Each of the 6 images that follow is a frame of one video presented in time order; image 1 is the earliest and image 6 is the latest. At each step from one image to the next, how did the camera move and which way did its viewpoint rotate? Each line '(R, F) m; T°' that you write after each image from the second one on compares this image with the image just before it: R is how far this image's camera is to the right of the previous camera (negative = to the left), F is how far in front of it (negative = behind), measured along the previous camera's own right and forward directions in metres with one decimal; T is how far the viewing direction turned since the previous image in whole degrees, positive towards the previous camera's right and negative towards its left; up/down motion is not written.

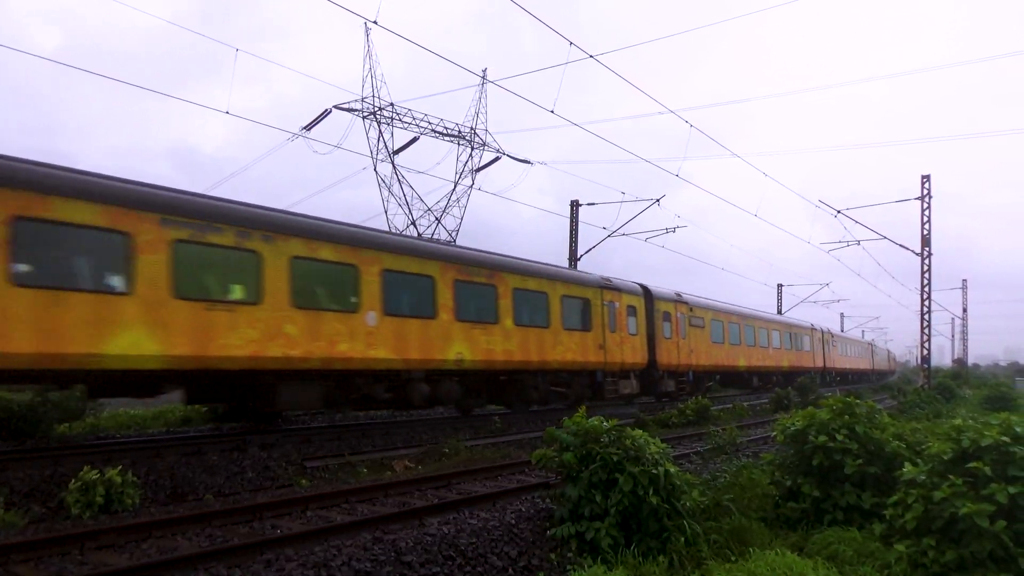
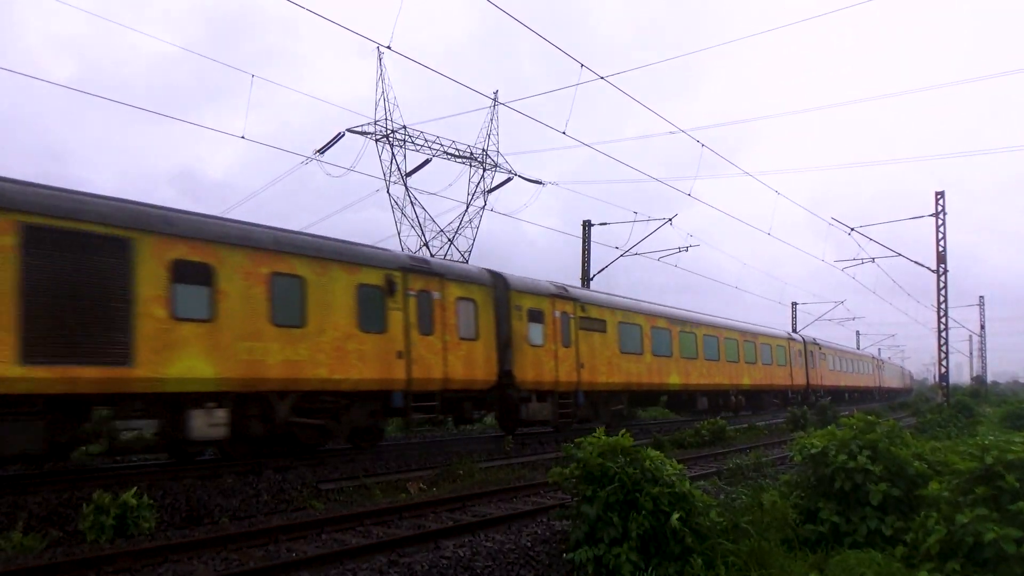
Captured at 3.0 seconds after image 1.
(0.0, 0.0) m; -1°
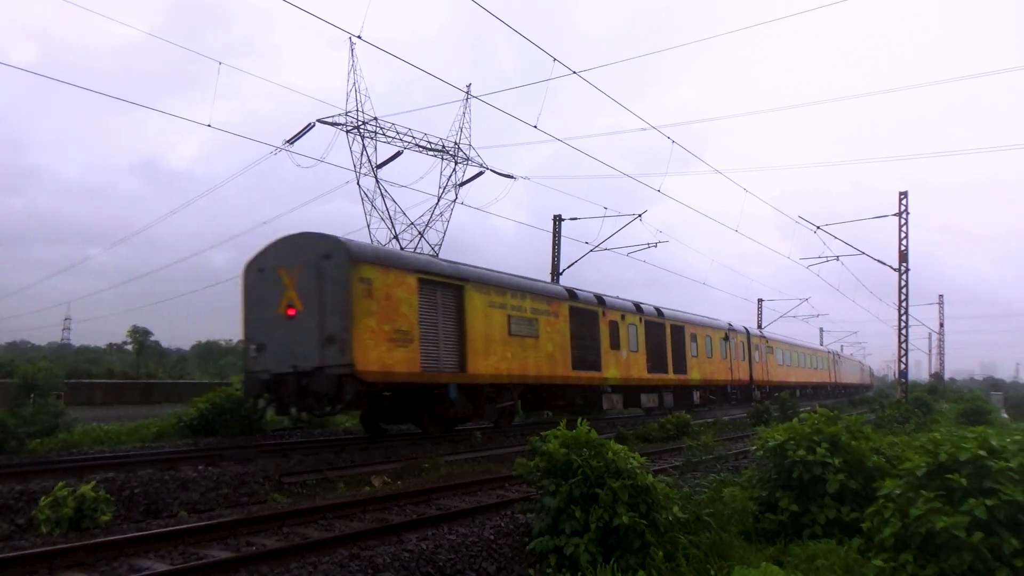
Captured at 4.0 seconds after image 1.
(+0.1, 0.0) m; +2°
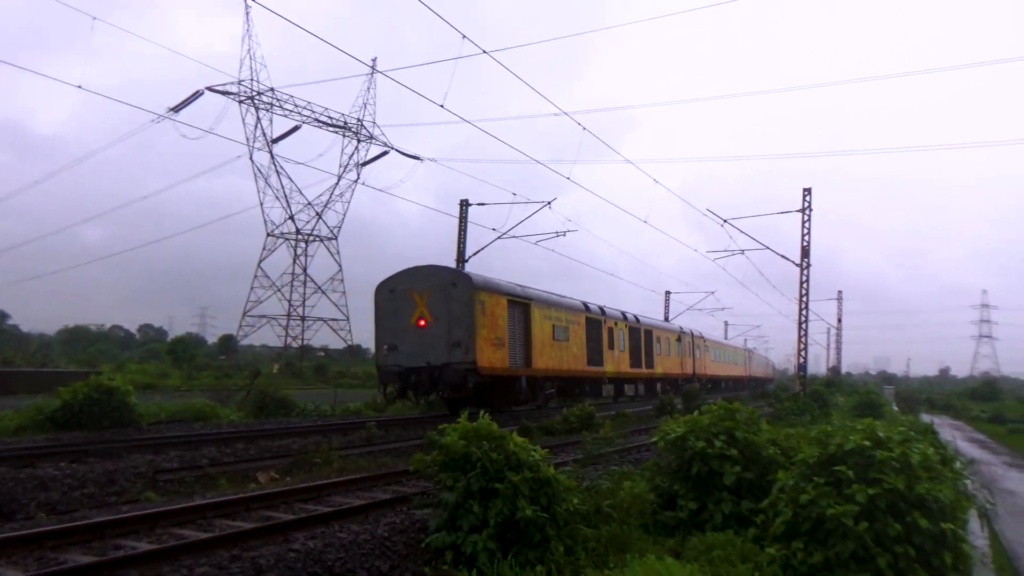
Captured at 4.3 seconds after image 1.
(+0.1, +0.2) m; +6°
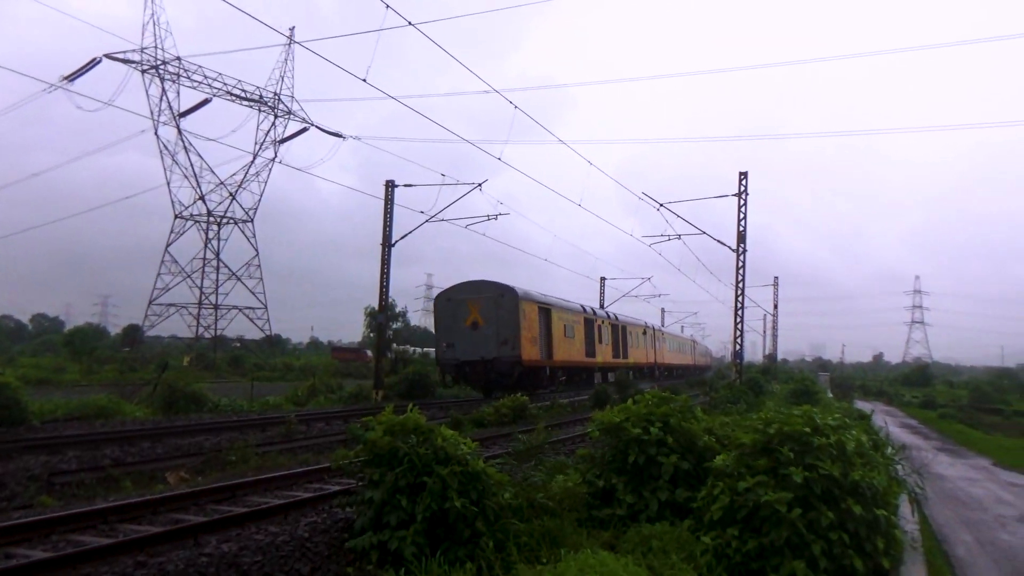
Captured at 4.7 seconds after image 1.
(+0.1, +0.3) m; +4°
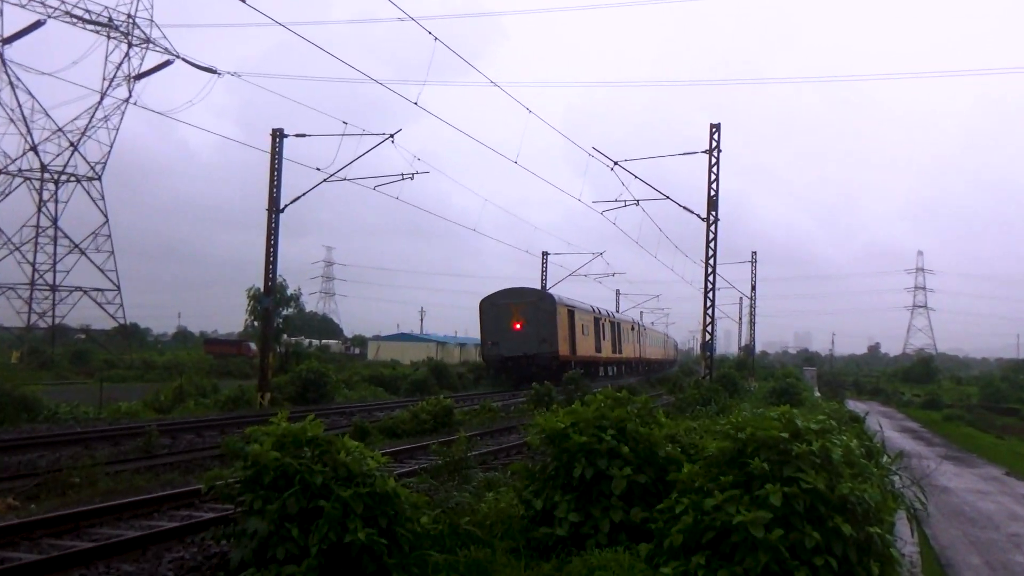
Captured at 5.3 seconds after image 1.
(+0.3, +1.3) m; +2°
